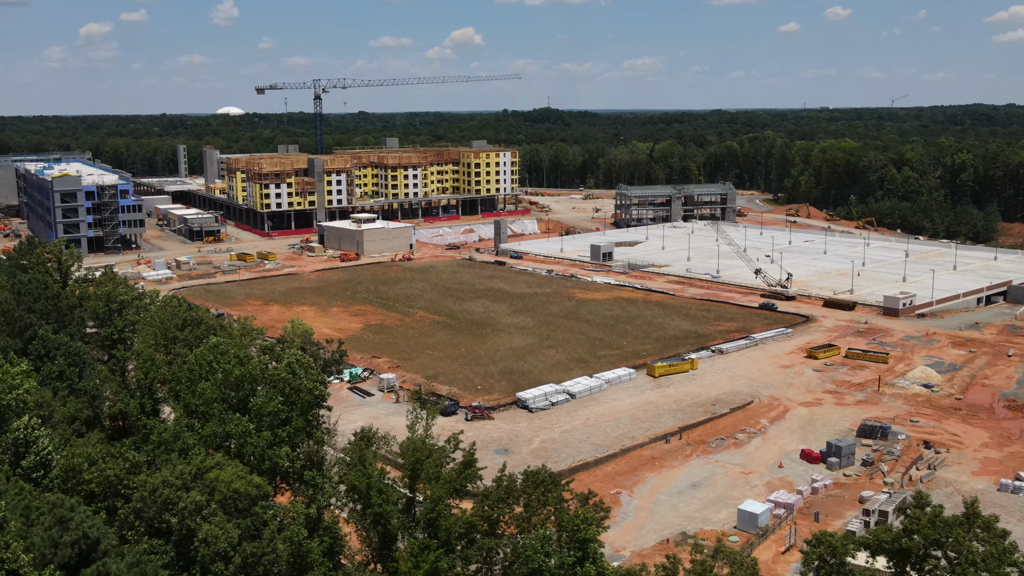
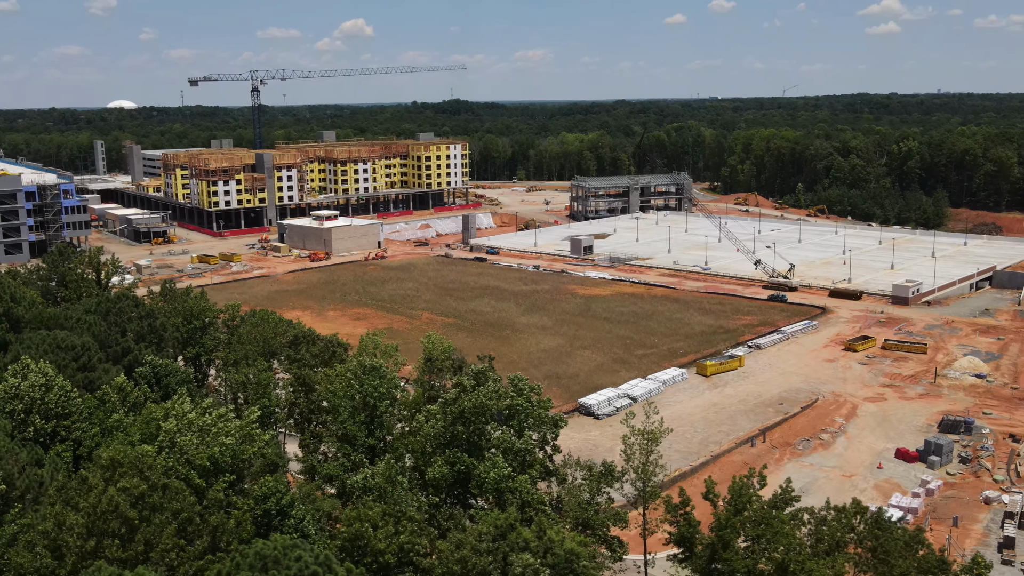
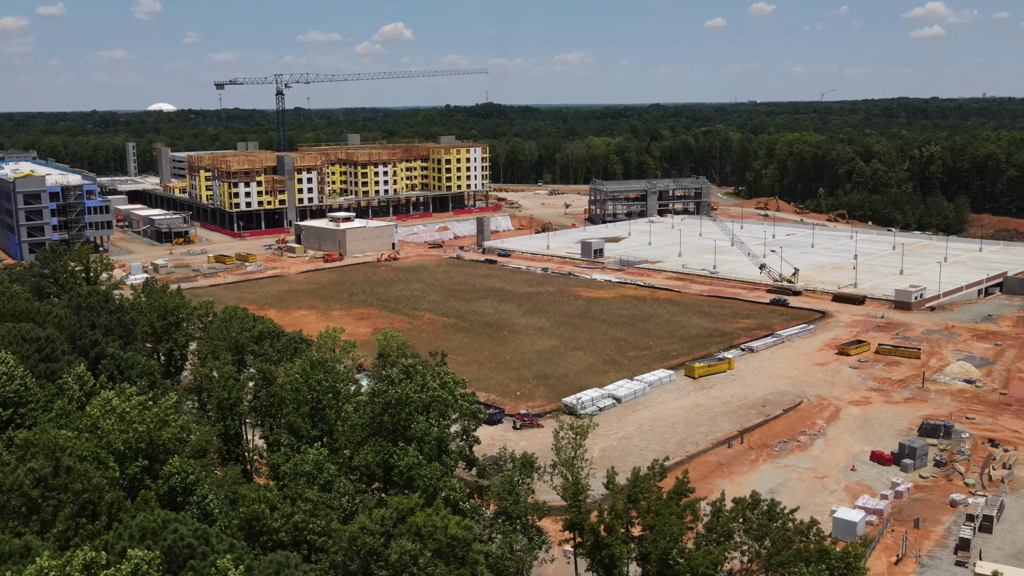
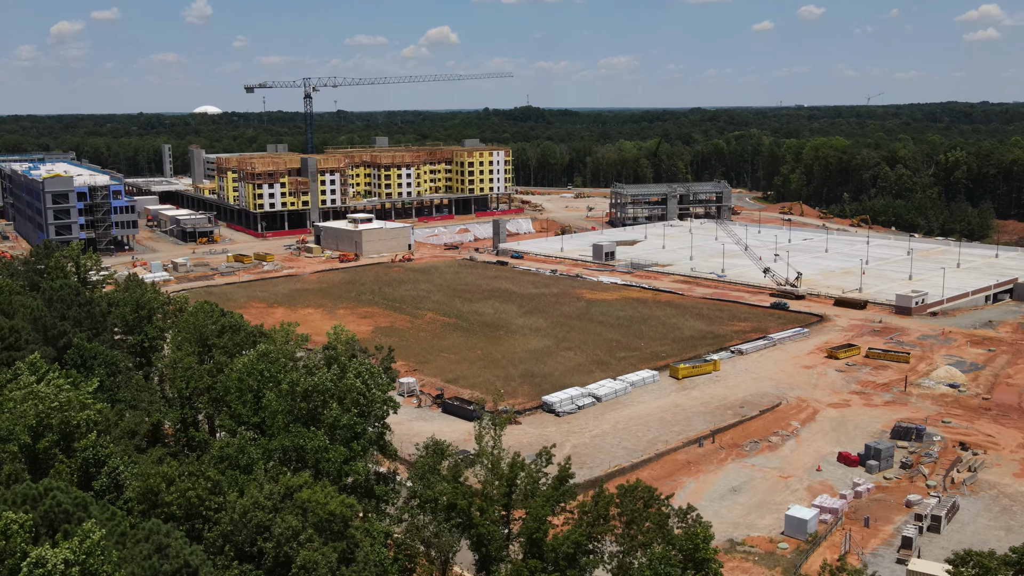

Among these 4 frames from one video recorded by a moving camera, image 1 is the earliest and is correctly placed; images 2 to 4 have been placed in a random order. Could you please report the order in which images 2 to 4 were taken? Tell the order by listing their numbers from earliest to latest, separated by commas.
4, 3, 2
